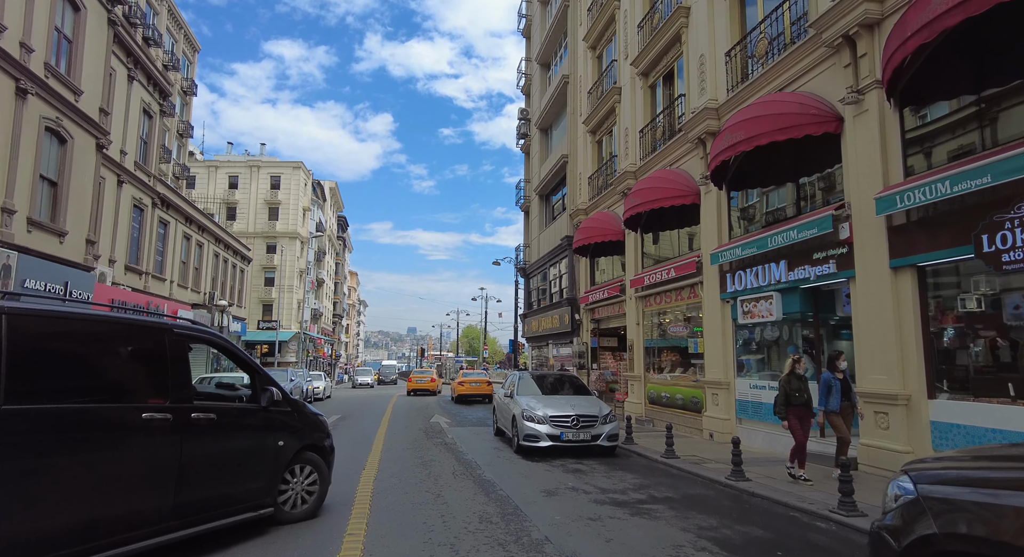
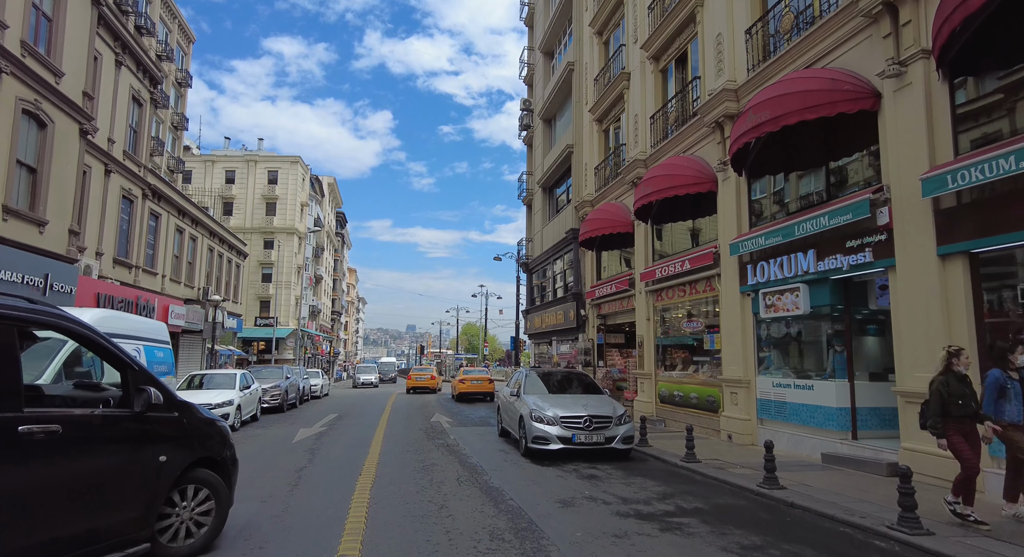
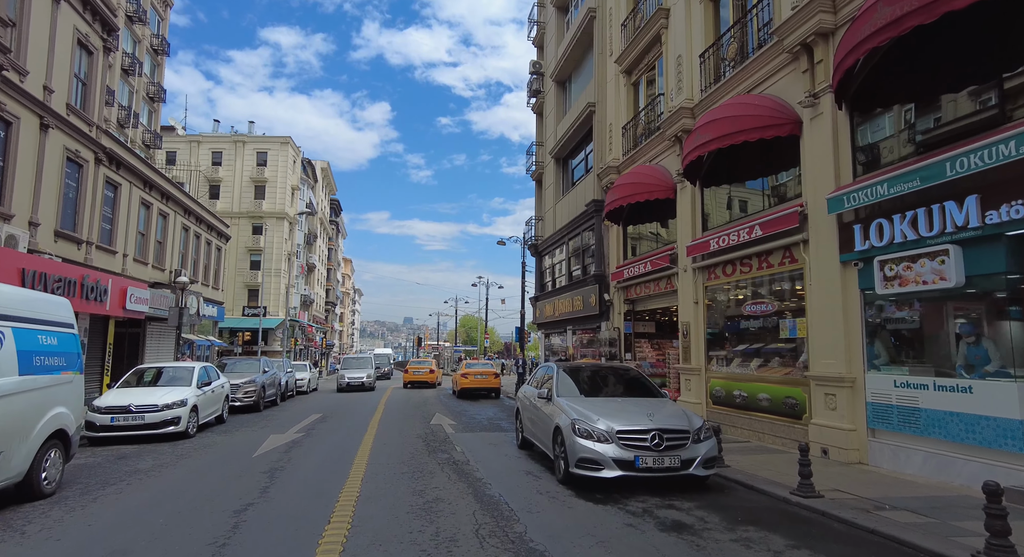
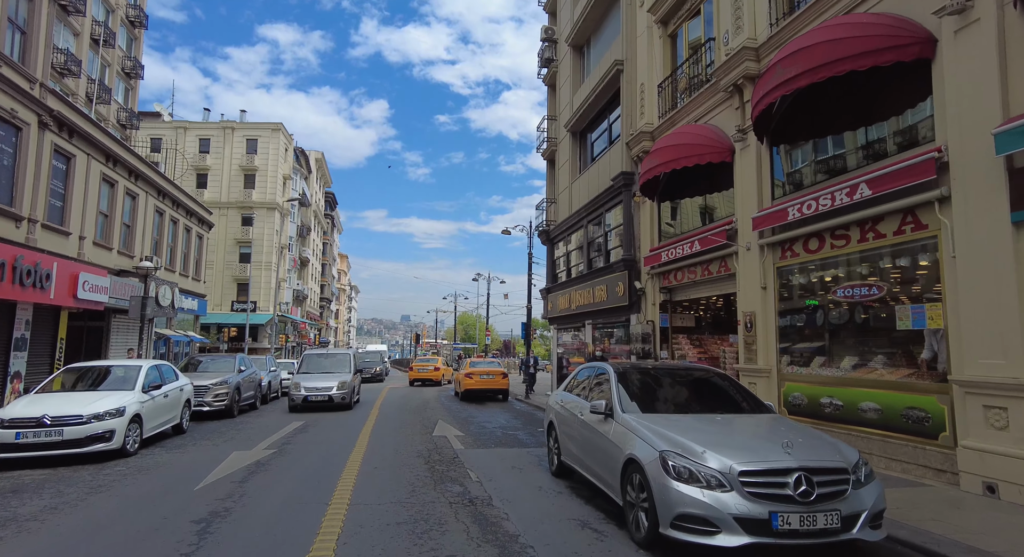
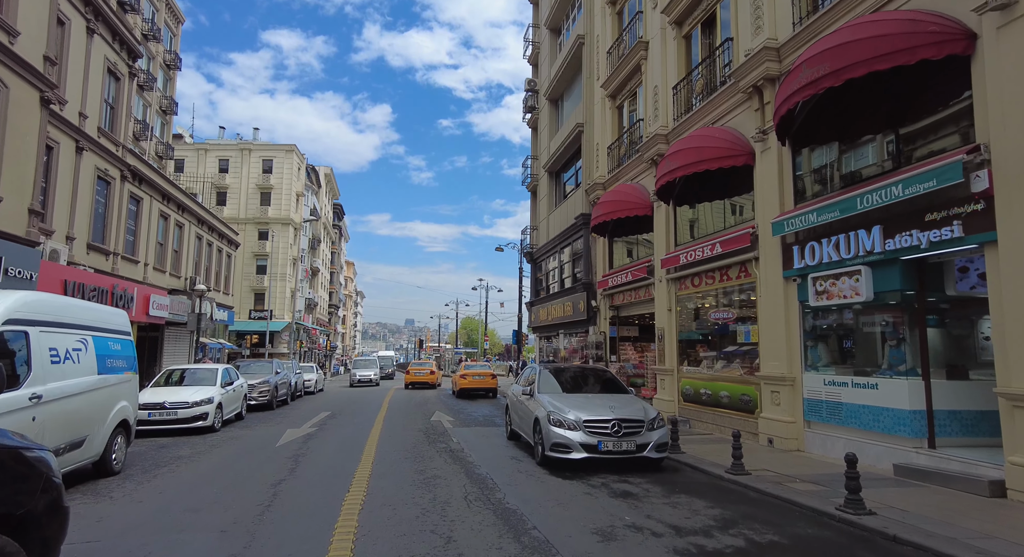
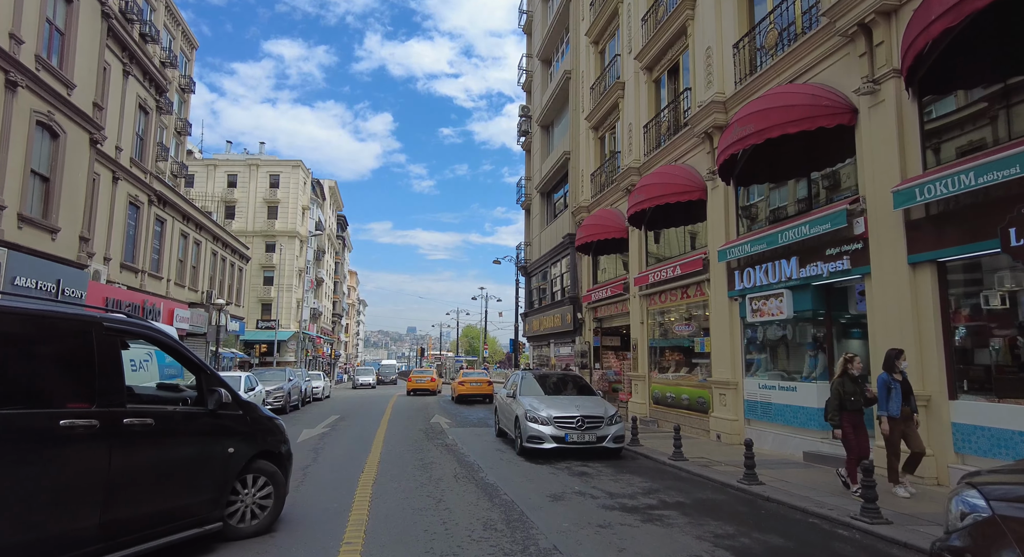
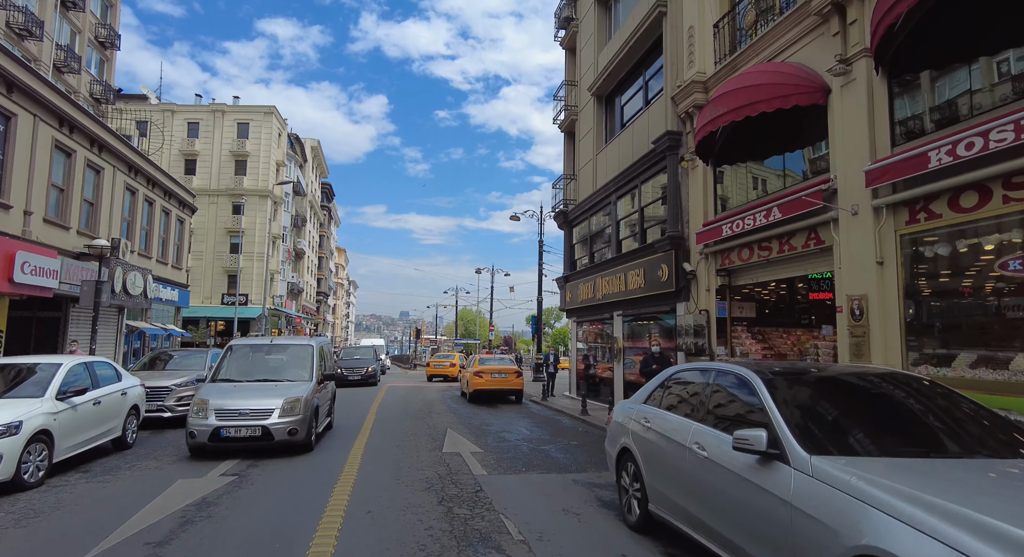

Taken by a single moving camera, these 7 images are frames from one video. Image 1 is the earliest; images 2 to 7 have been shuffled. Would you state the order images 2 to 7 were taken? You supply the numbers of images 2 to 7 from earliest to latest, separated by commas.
6, 2, 5, 3, 4, 7
